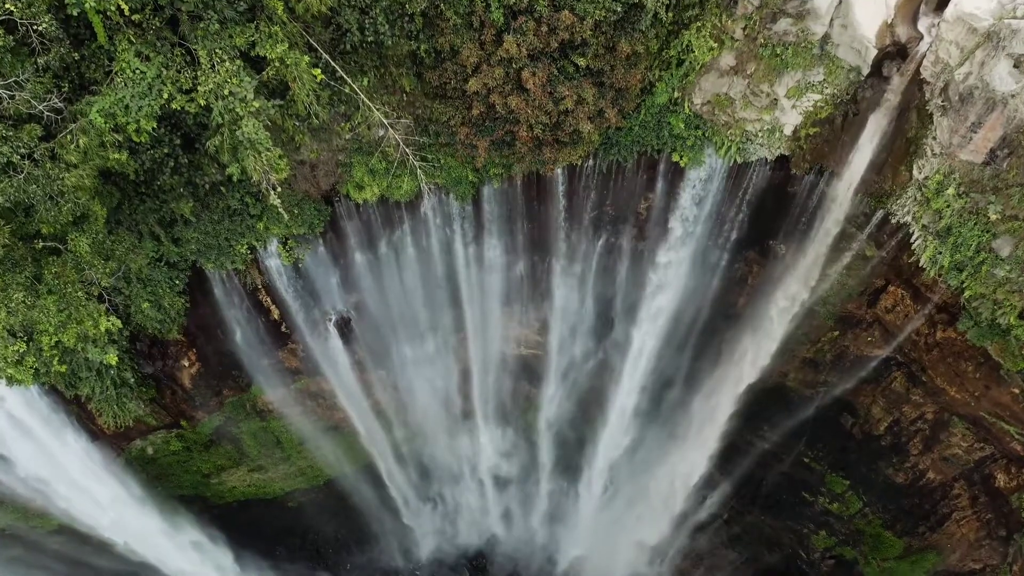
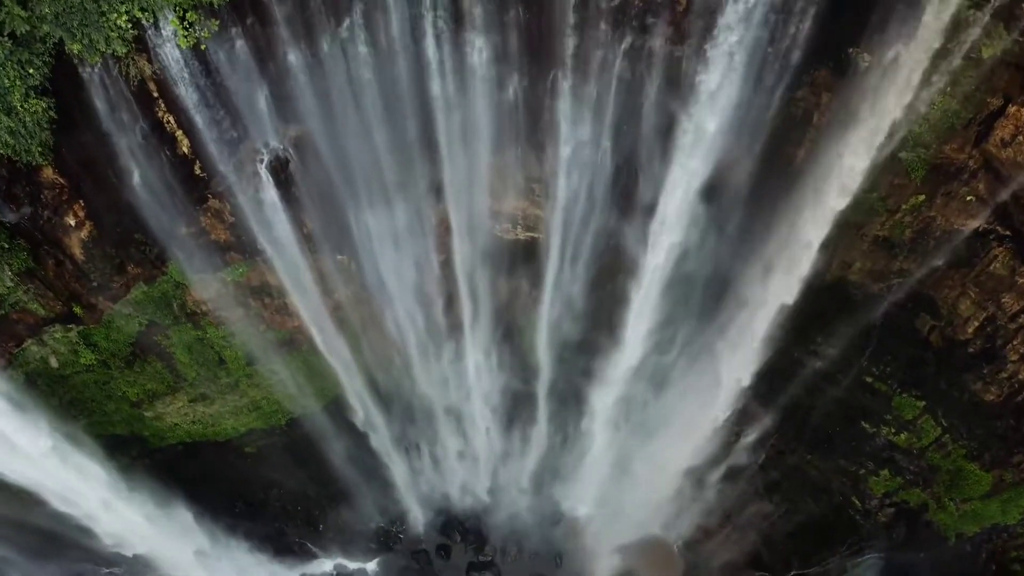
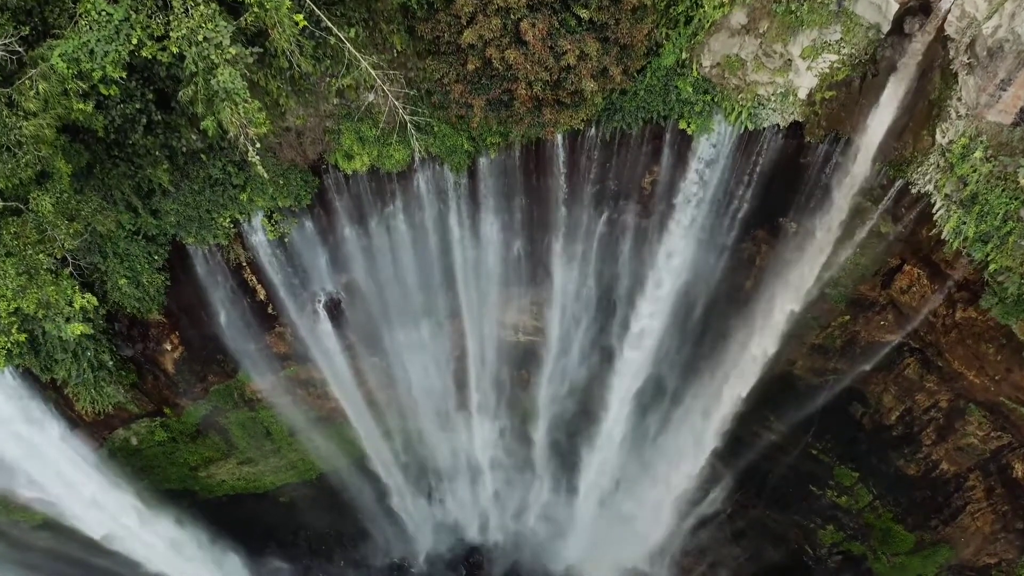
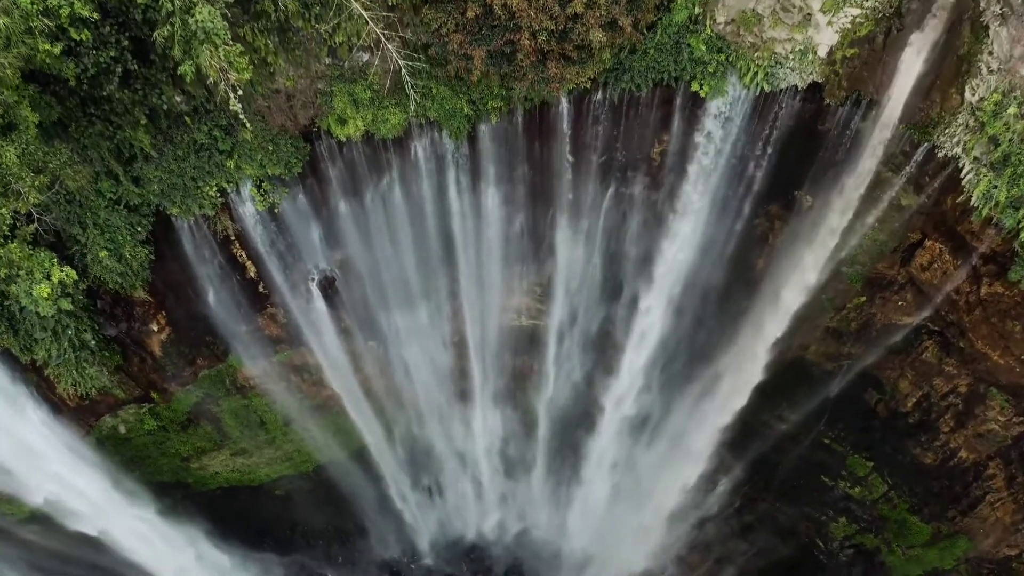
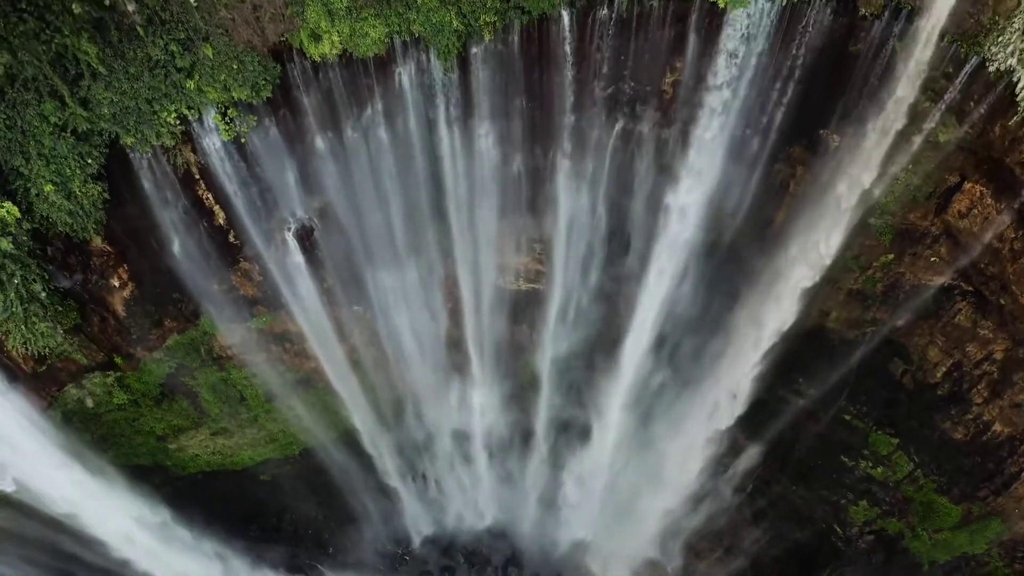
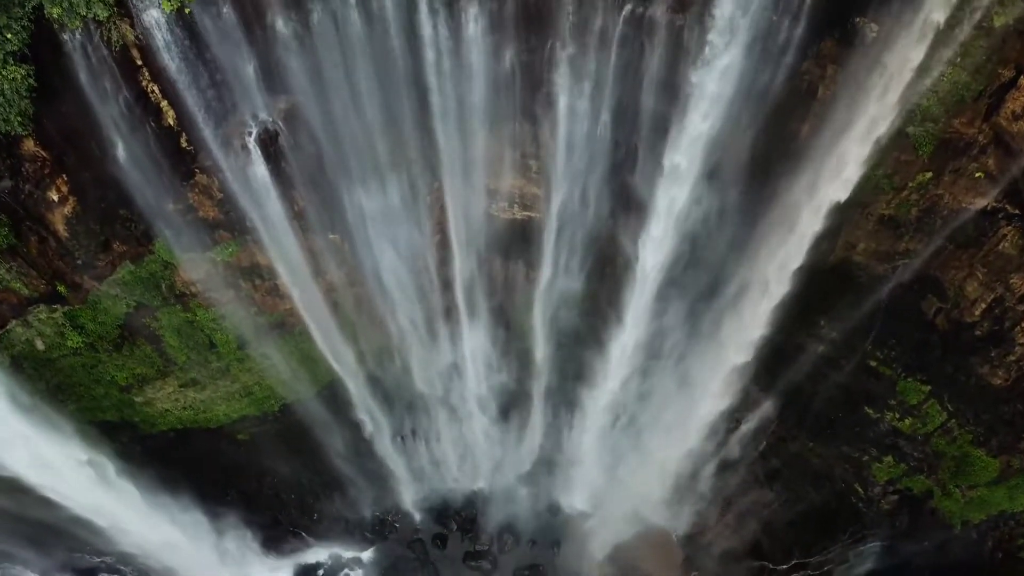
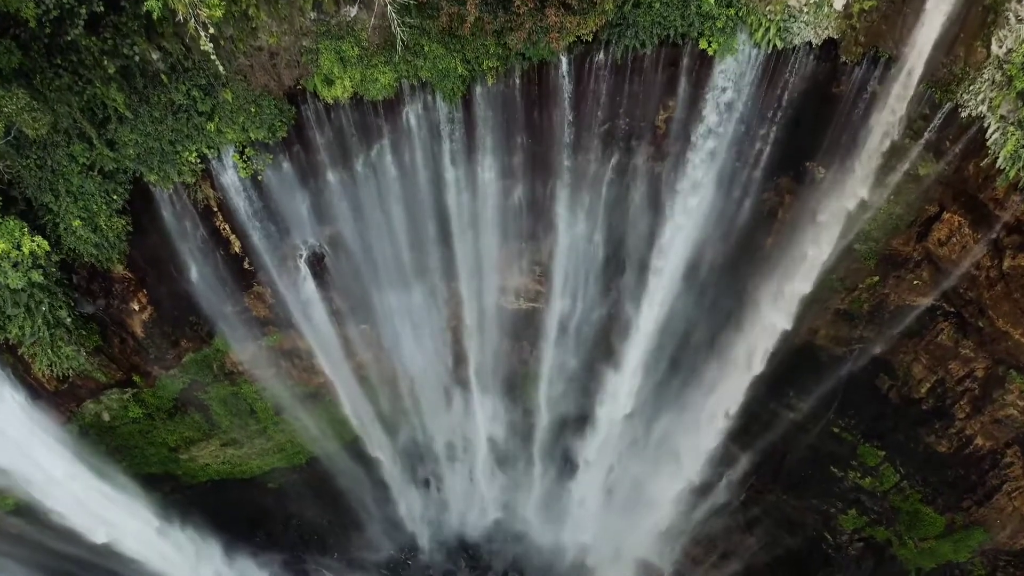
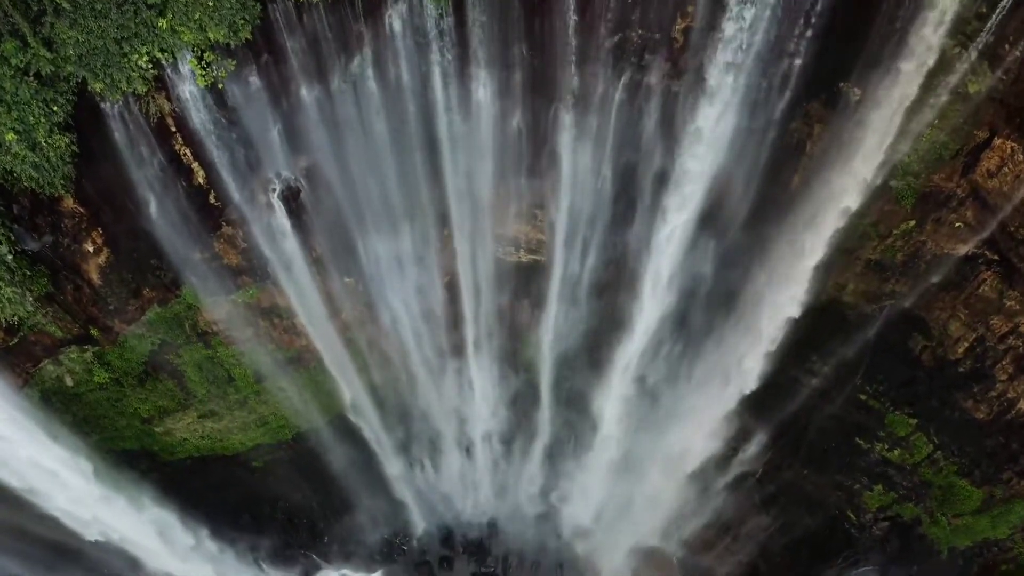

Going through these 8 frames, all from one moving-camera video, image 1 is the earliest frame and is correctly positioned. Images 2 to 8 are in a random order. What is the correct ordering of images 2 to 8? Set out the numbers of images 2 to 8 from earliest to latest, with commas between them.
3, 4, 7, 5, 8, 2, 6
